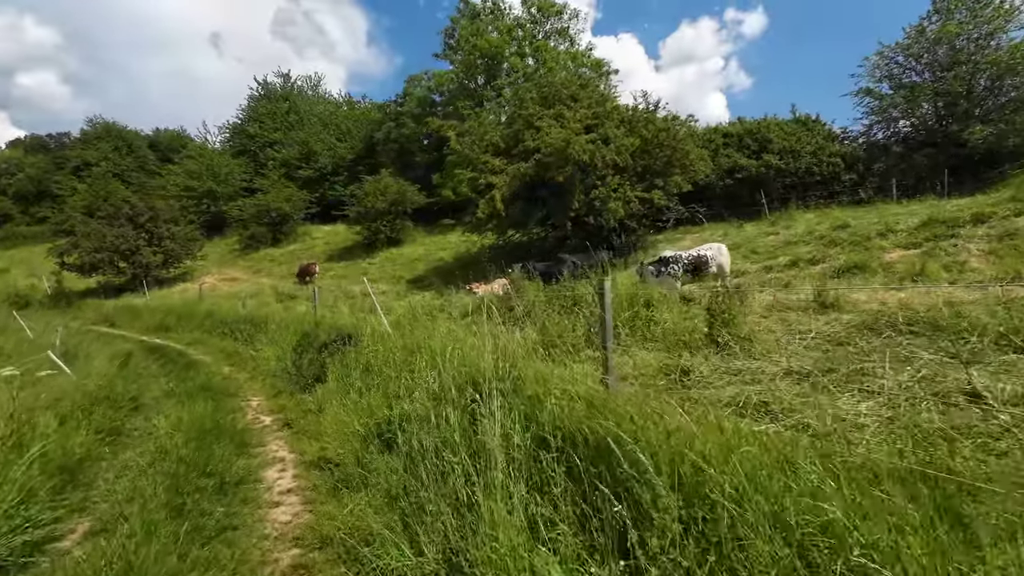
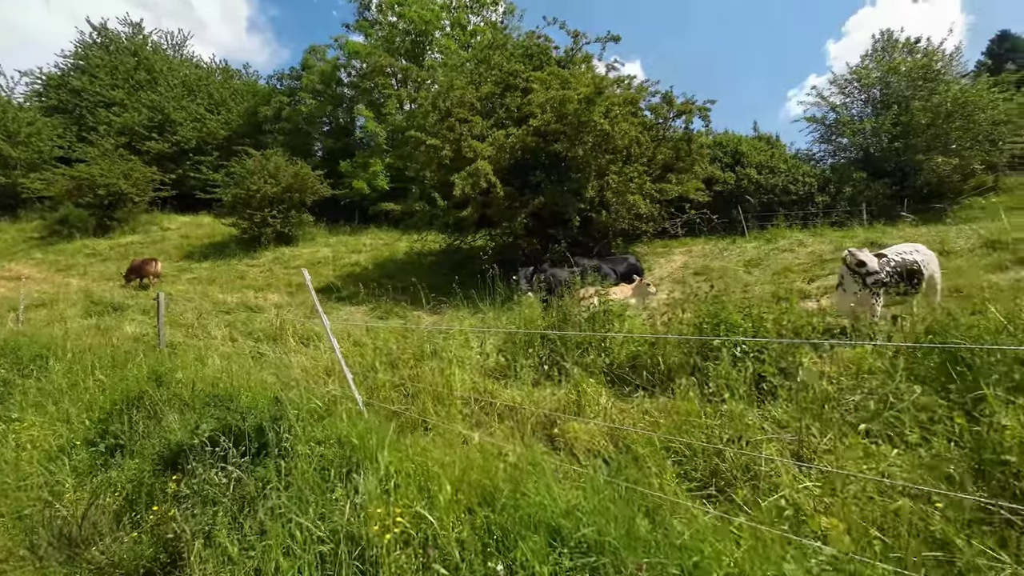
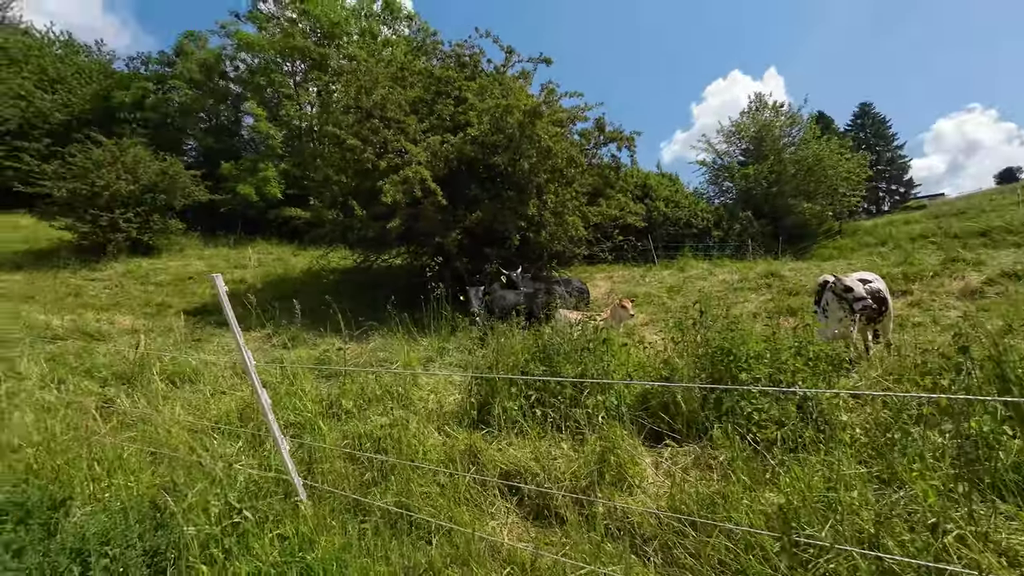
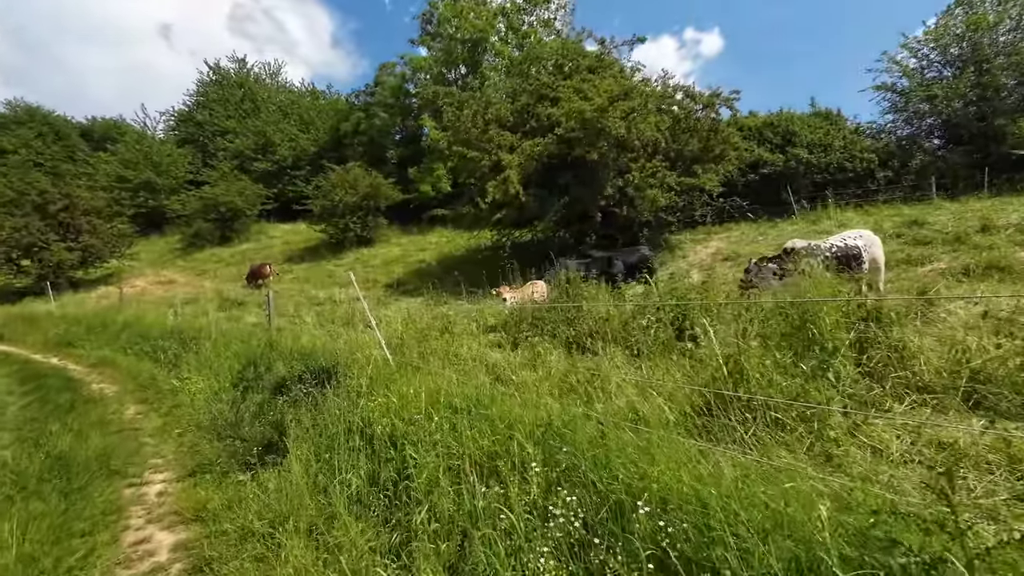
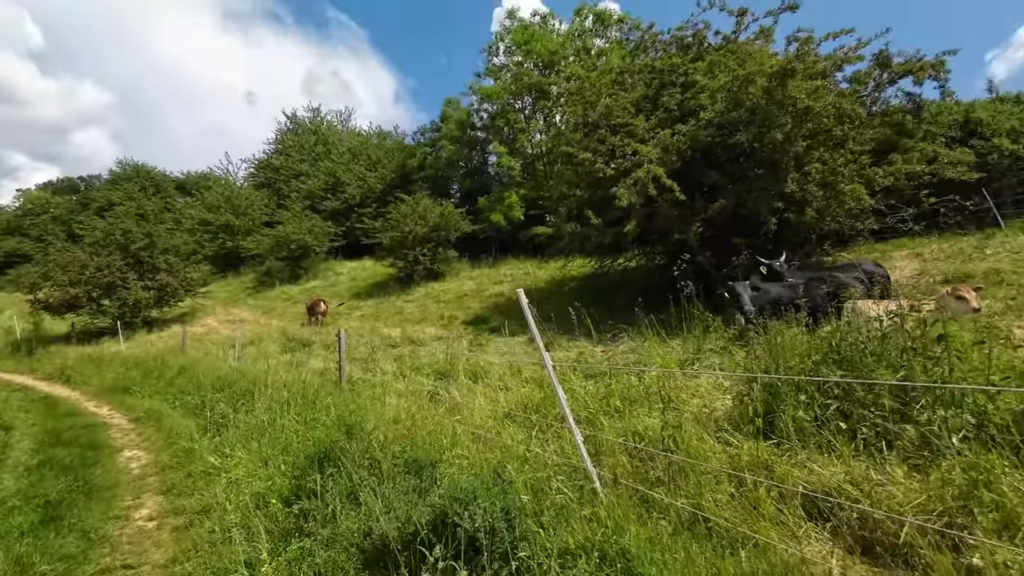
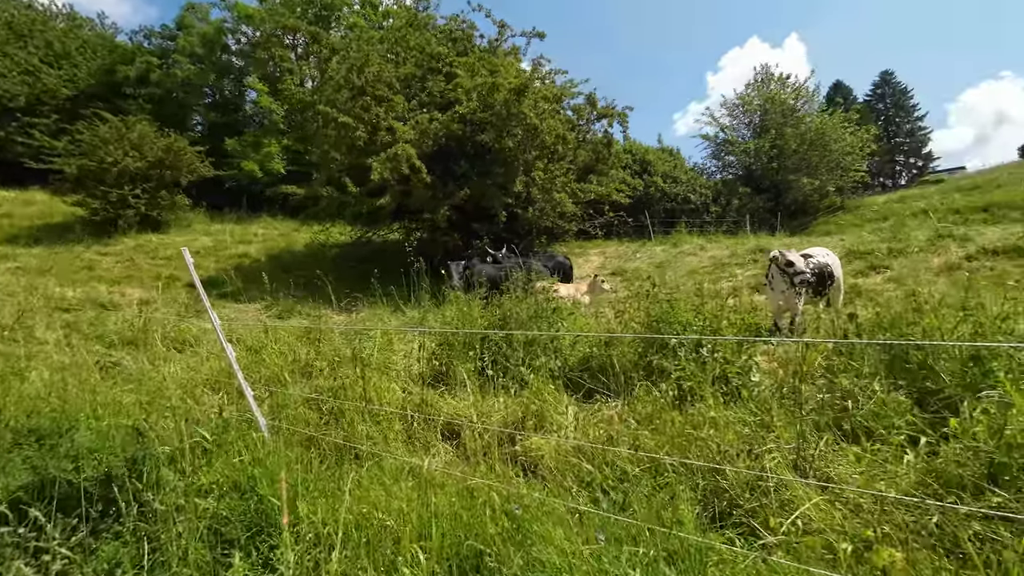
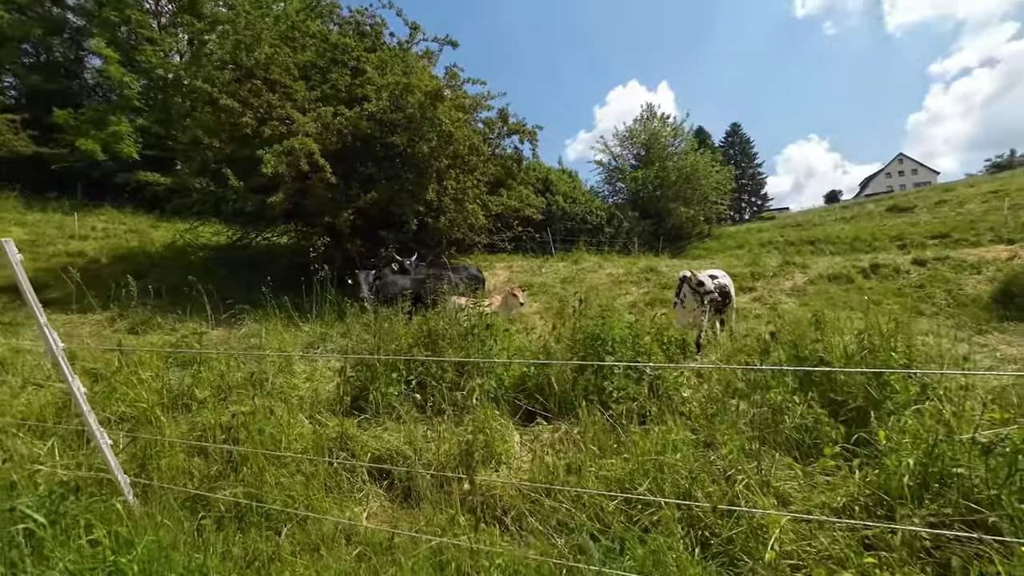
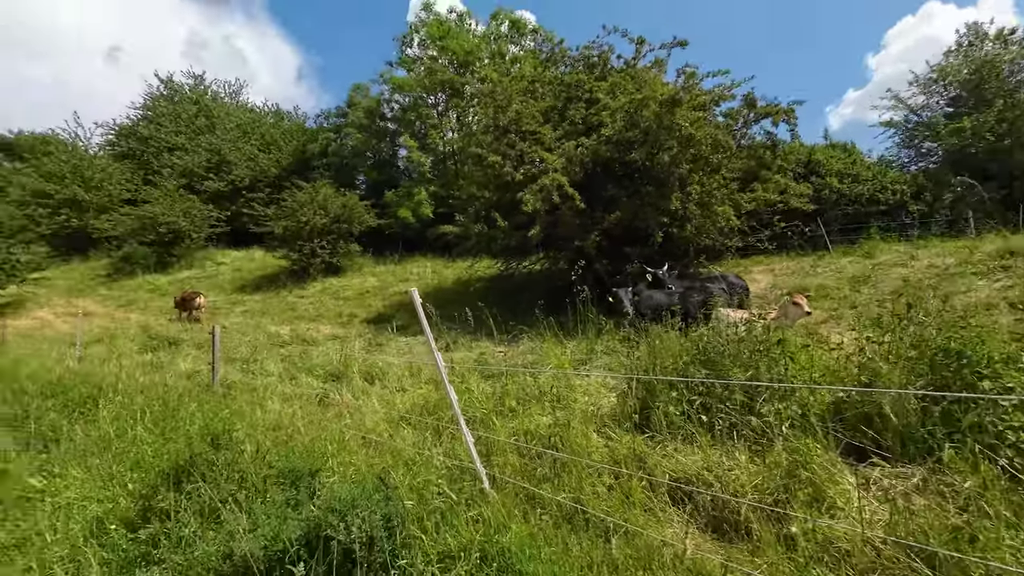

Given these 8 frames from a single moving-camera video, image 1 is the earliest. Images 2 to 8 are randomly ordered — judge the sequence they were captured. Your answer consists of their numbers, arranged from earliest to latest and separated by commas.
4, 2, 6, 7, 3, 8, 5
